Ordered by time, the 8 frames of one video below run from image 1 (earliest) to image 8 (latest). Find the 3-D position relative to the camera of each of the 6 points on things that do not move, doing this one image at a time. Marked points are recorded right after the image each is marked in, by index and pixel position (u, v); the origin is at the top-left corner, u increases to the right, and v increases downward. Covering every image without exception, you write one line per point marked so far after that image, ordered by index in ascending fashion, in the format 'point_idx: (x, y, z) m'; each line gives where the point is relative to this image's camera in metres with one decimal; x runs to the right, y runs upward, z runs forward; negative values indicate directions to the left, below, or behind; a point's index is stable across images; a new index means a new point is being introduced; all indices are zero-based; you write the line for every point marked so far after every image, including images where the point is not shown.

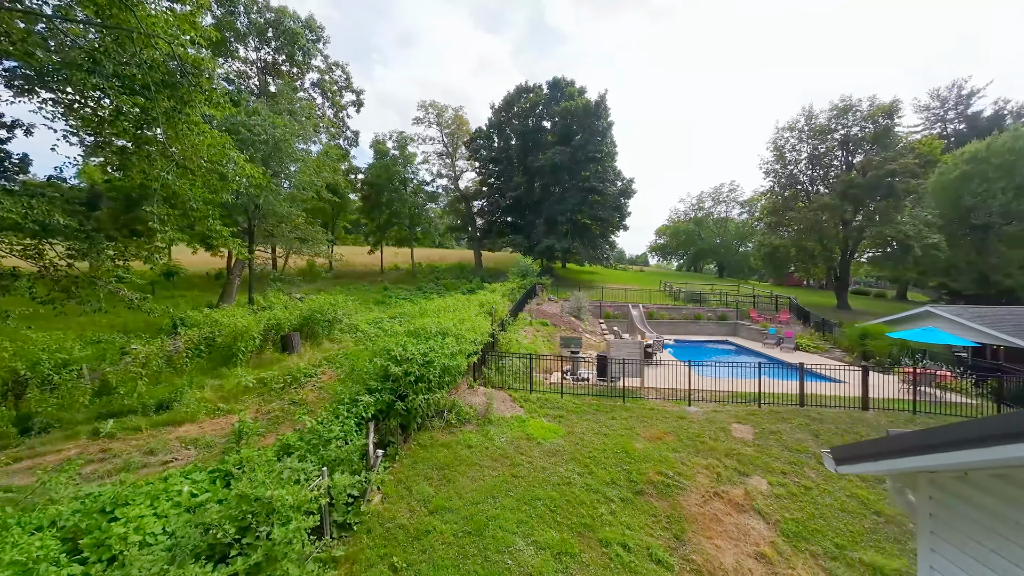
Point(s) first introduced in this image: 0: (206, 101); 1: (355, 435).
0: (-6.8, +4.1, +7.9) m
1: (-2.5, -2.3, +5.7) m
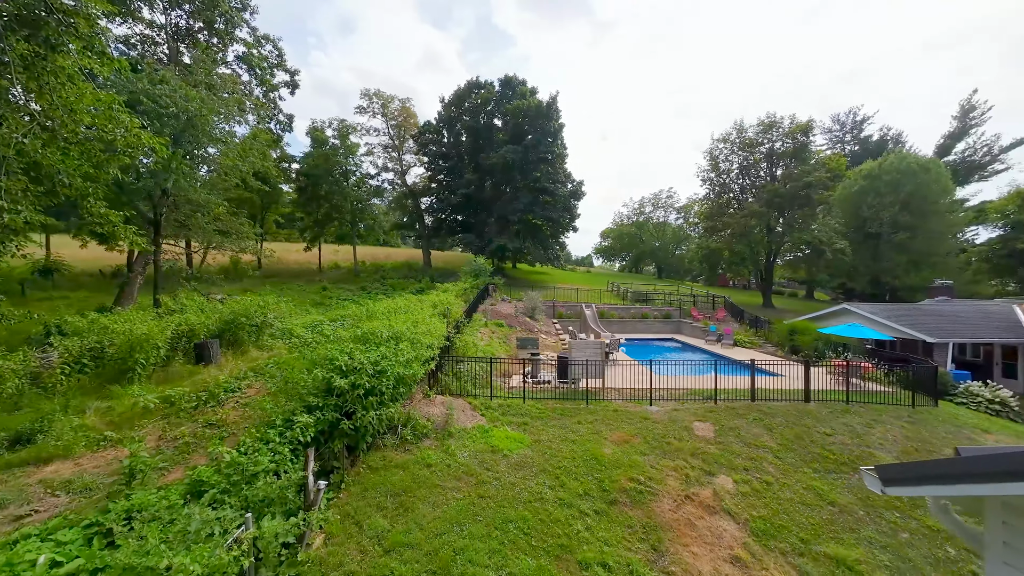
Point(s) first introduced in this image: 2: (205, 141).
0: (-7.5, +4.2, +6.3) m
1: (-2.9, -2.3, +4.7) m
2: (-12.1, +5.8, +14.0) m
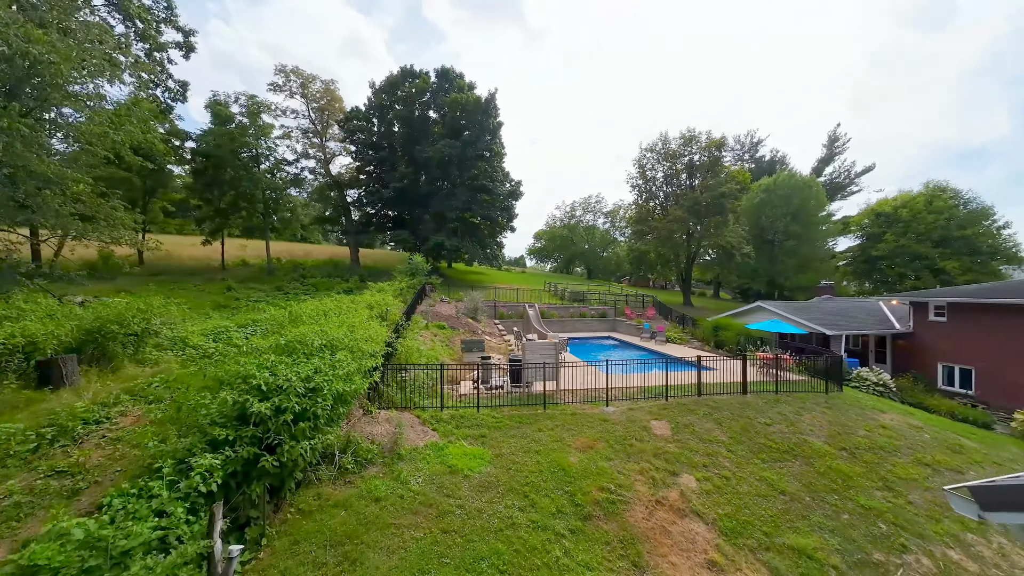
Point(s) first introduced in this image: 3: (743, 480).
0: (-7.9, +4.2, +4.1) m
1: (-3.1, -2.3, +3.4) m
2: (-13.8, +5.8, +10.9) m
3: (+4.6, -3.8, +7.1) m
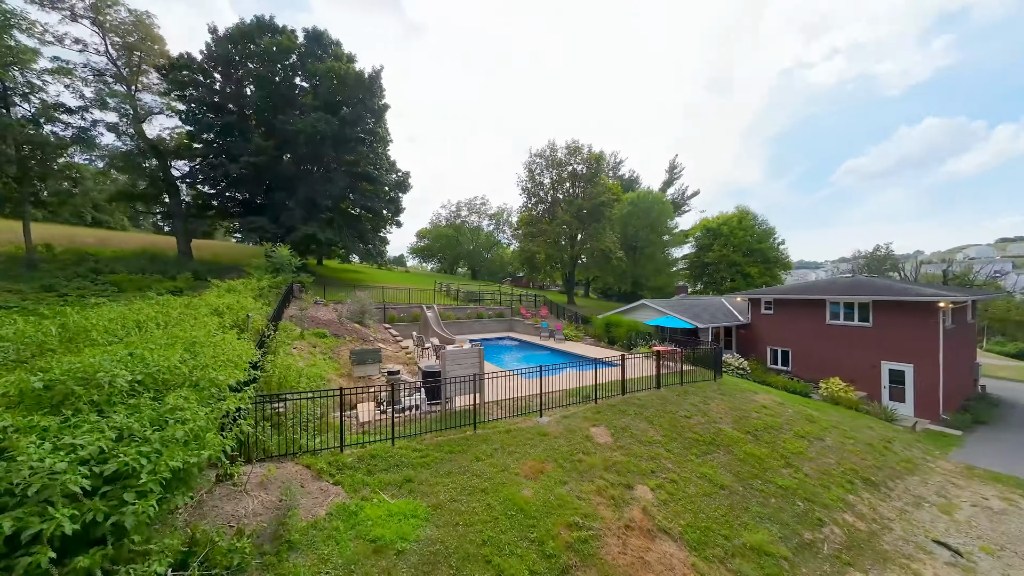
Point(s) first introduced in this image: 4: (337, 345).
0: (-7.4, +4.3, 0.0) m
1: (-2.6, -2.2, +0.9) m
2: (-15.2, +5.8, +4.5) m
3: (+3.4, -3.7, +6.9) m
4: (-6.5, -2.1, +13.3) m
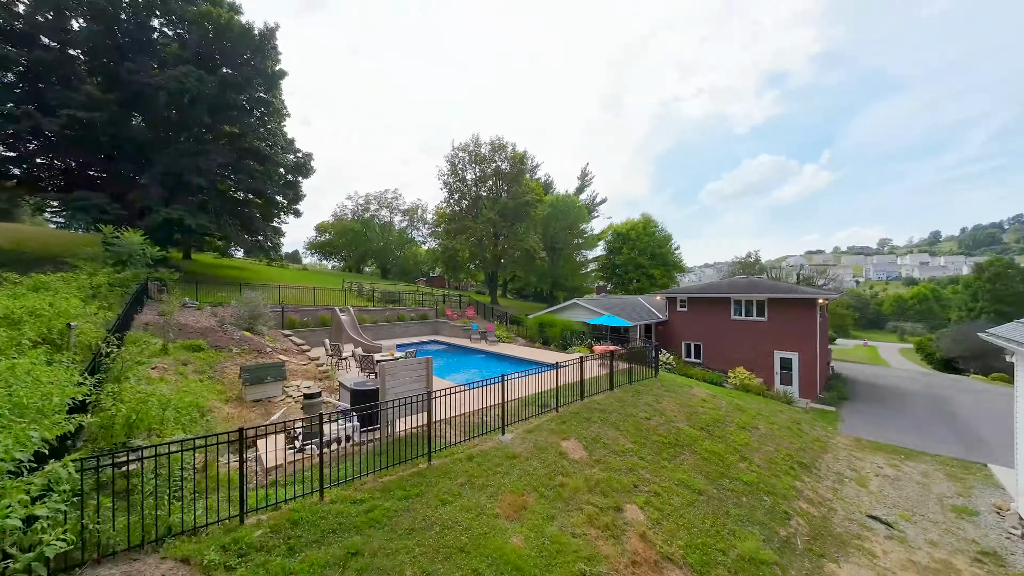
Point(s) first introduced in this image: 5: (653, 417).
0: (-5.9, +4.3, -2.8) m
1: (-1.5, -2.1, -0.8) m
2: (-14.6, +5.9, -0.5) m
3: (+2.9, -3.7, +6.5) m
4: (-8.3, -2.1, +10.2) m
5: (+3.5, -3.2, +8.9) m
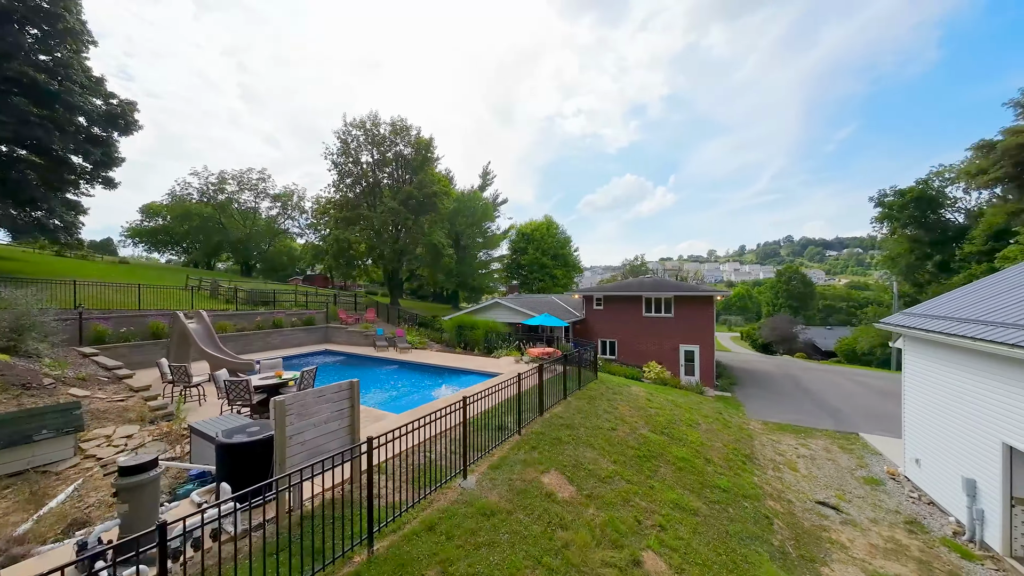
0: (-3.1, +4.5, -6.0) m
1: (+0.5, -2.0, -2.8) m
2: (-12.1, +6.1, -6.3) m
3: (+2.5, -3.6, +5.5) m
4: (-9.3, -2.0, +5.7) m
5: (+2.4, -3.1, +8.0) m
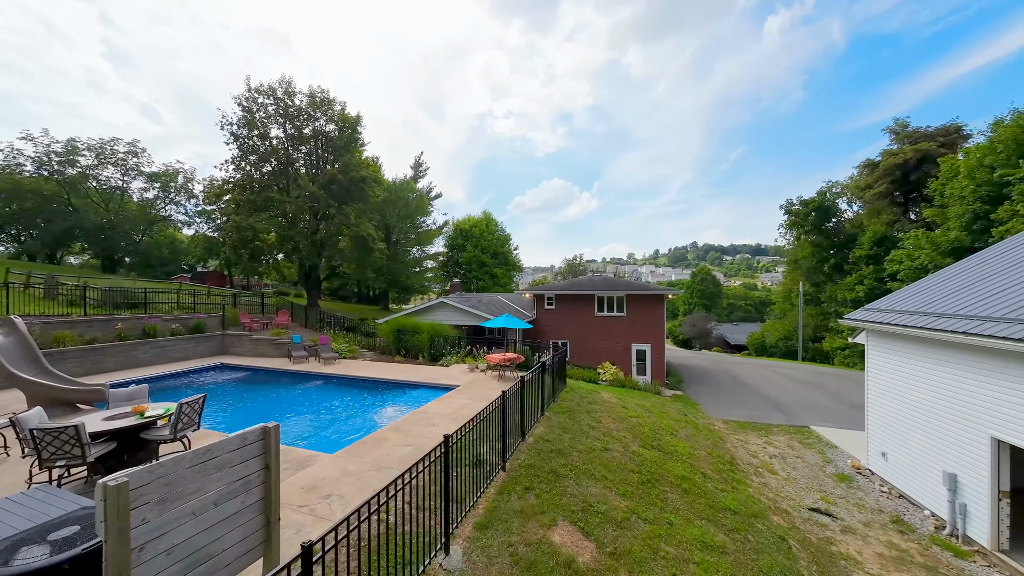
0: (-0.7, +4.6, -8.0) m
1: (+2.2, -1.9, -4.1) m
2: (-9.5, +6.2, -10.1) m
3: (+2.5, -3.5, +4.4) m
4: (-9.1, -1.8, +2.3) m
5: (+1.9, -3.0, +6.9) m
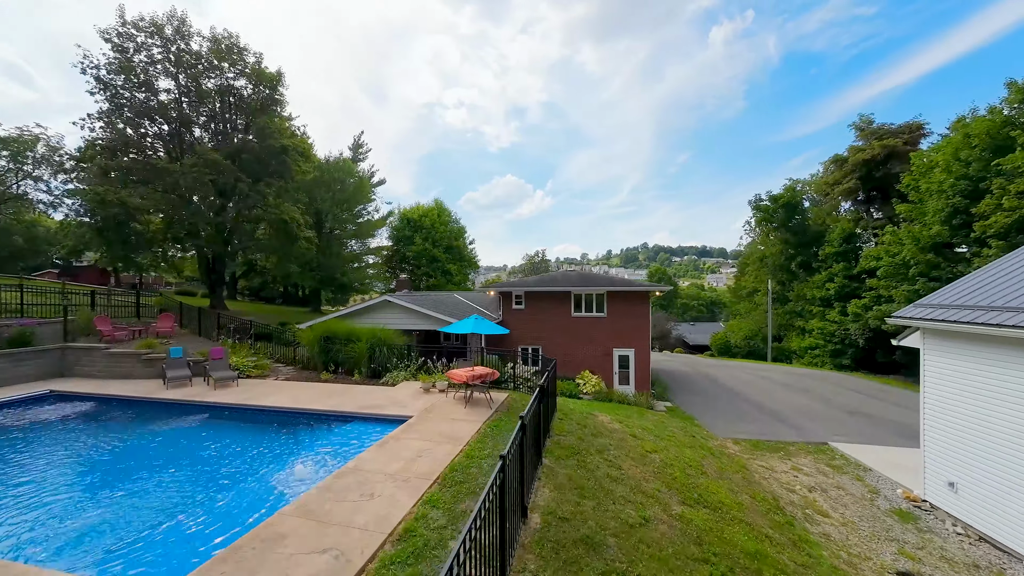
0: (+1.3, +4.9, -10.5) m
1: (+3.6, -1.6, -6.3) m
2: (-7.0, +6.5, -13.9) m
3: (+2.7, -3.3, +2.1) m
4: (-8.4, -1.6, -1.6) m
5: (+1.8, -2.8, +4.5) m
